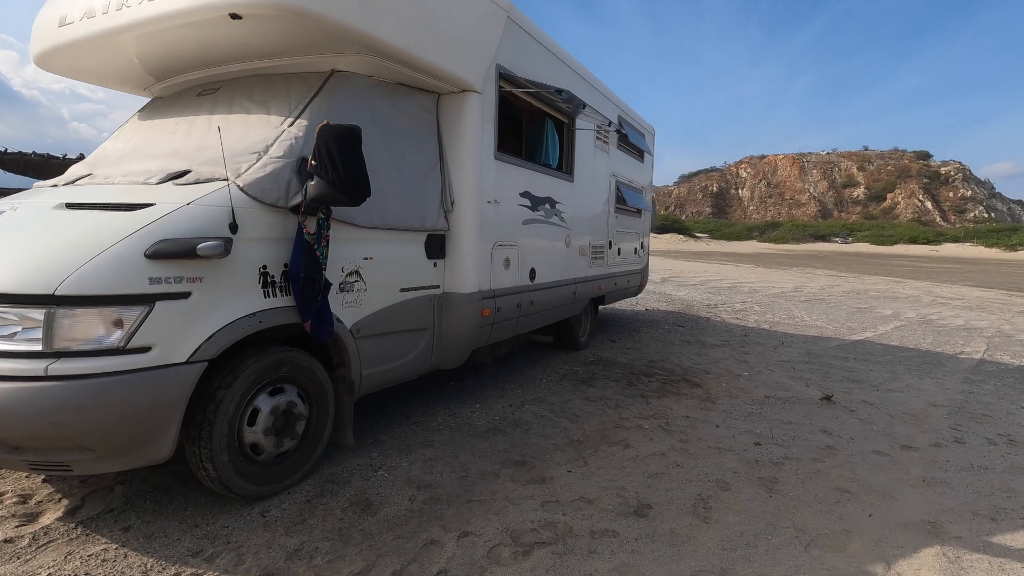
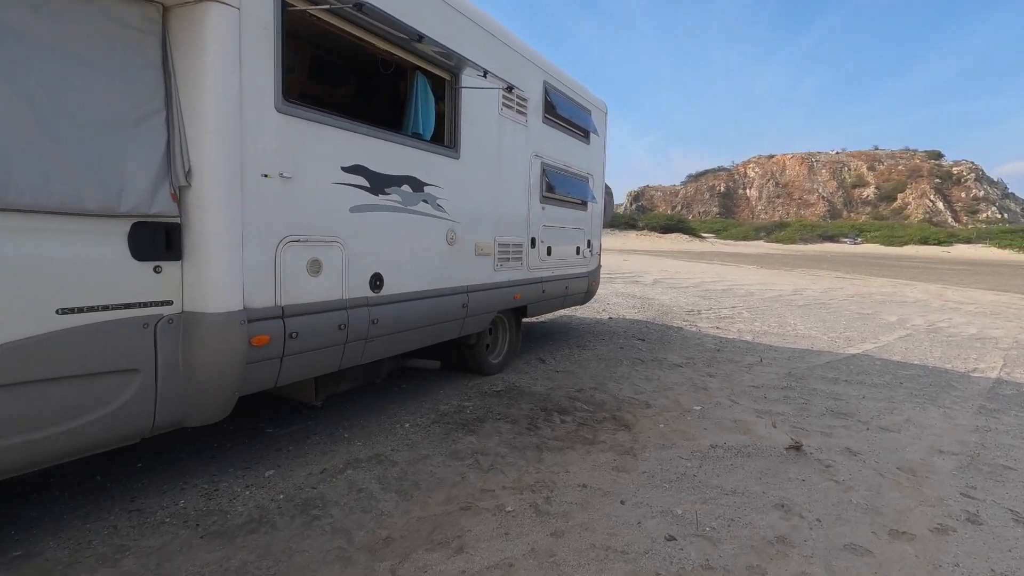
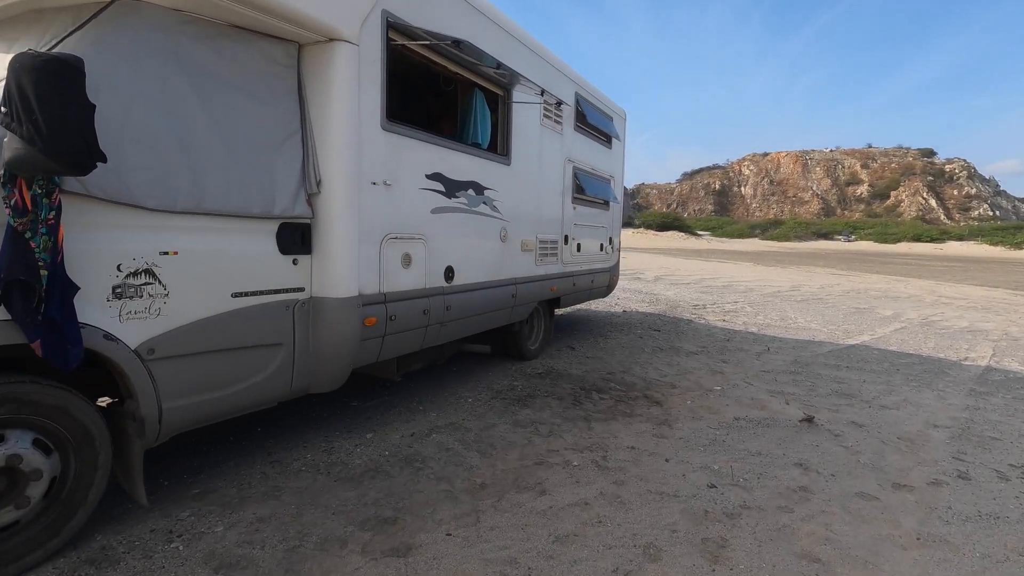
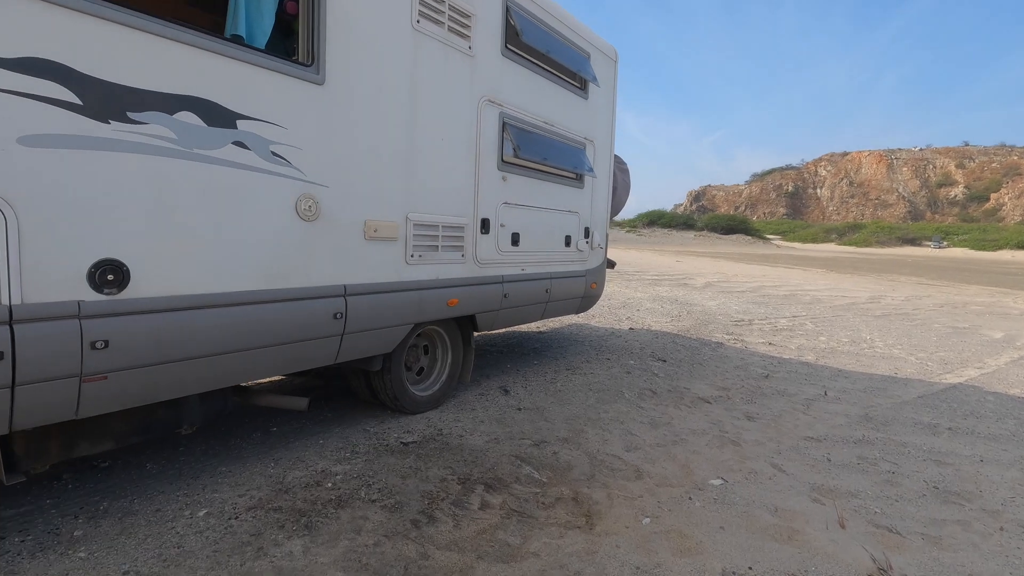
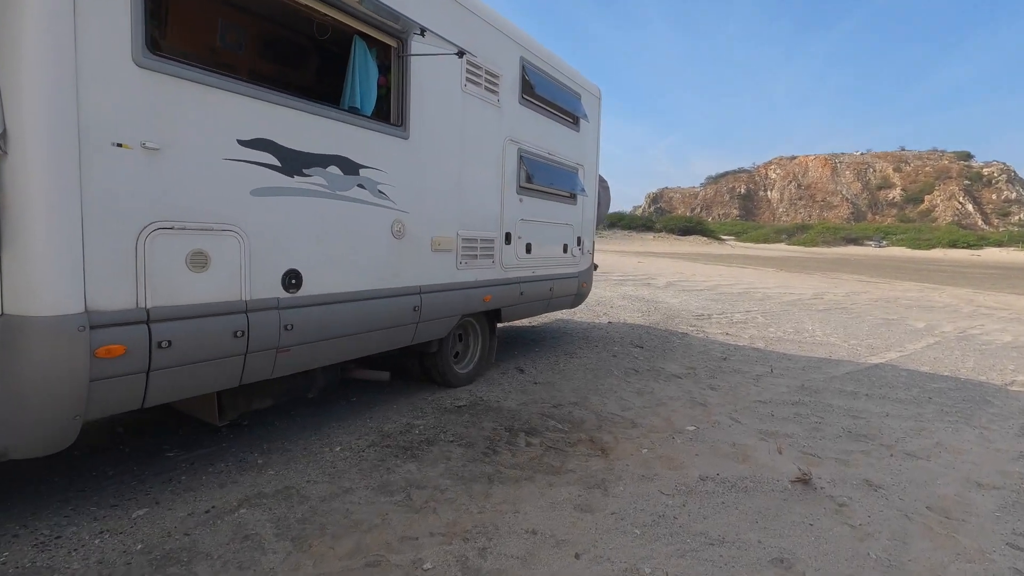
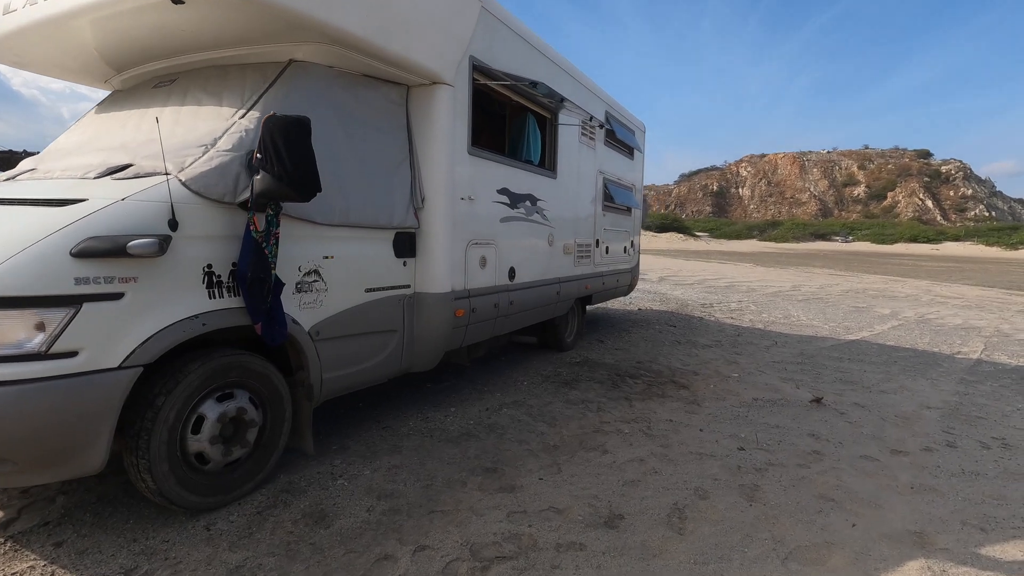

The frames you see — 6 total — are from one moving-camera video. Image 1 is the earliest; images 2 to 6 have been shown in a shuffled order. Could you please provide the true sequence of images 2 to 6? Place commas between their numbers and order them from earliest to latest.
6, 3, 2, 5, 4
